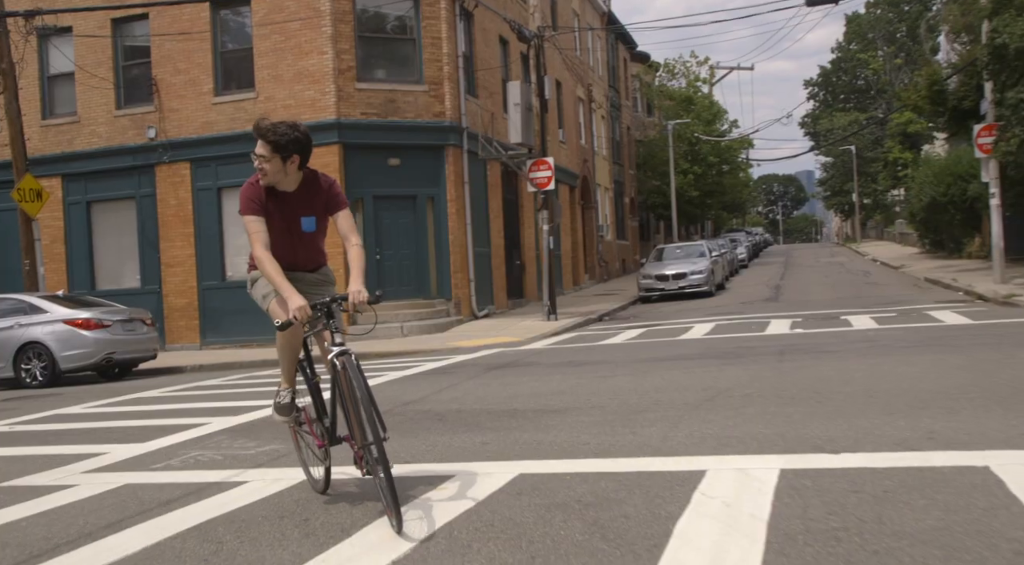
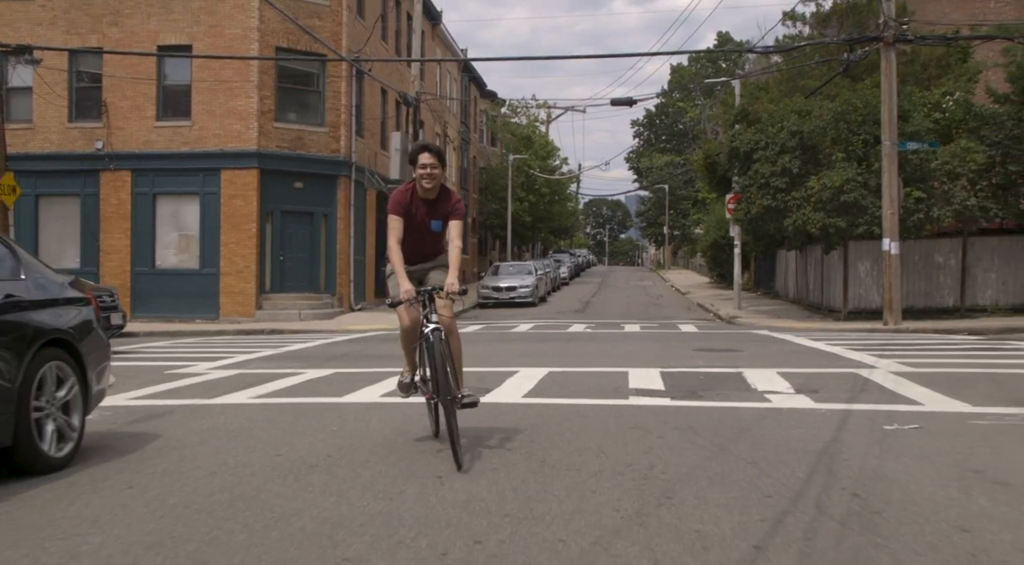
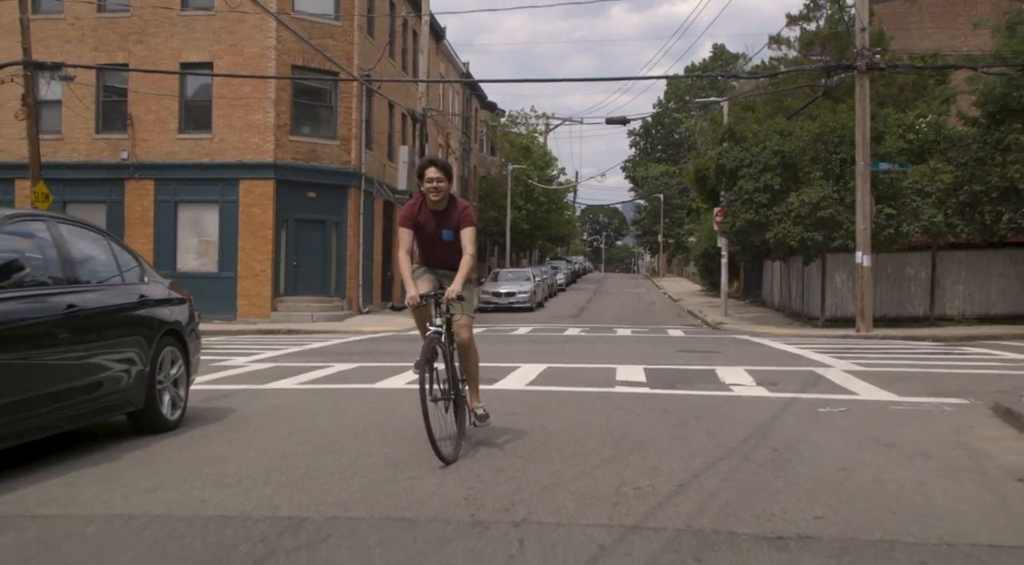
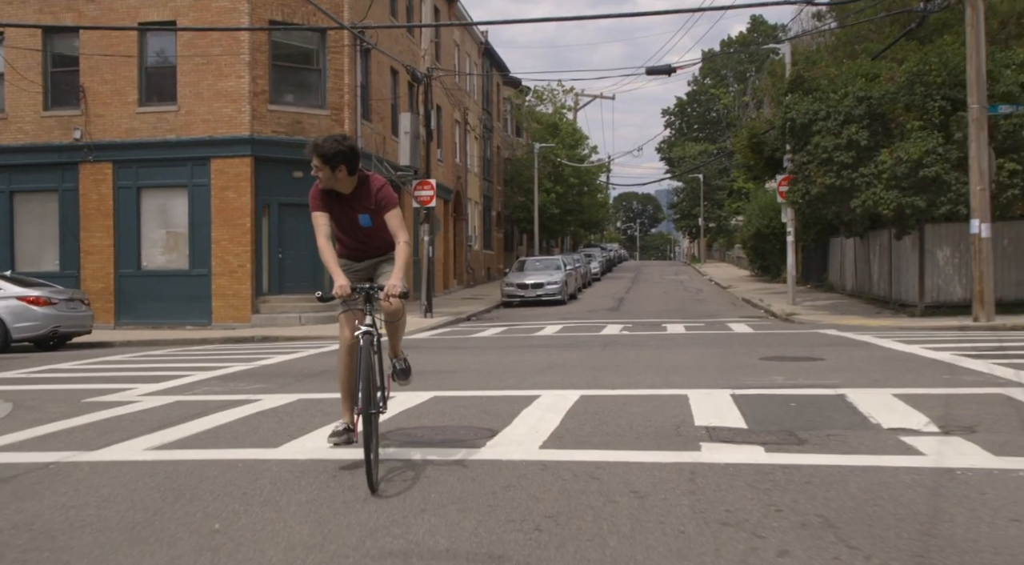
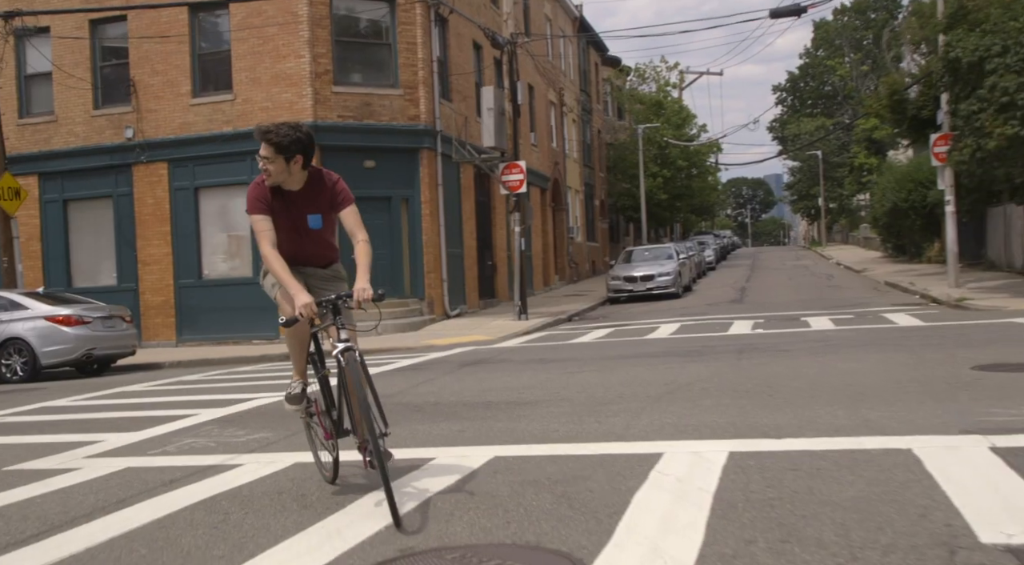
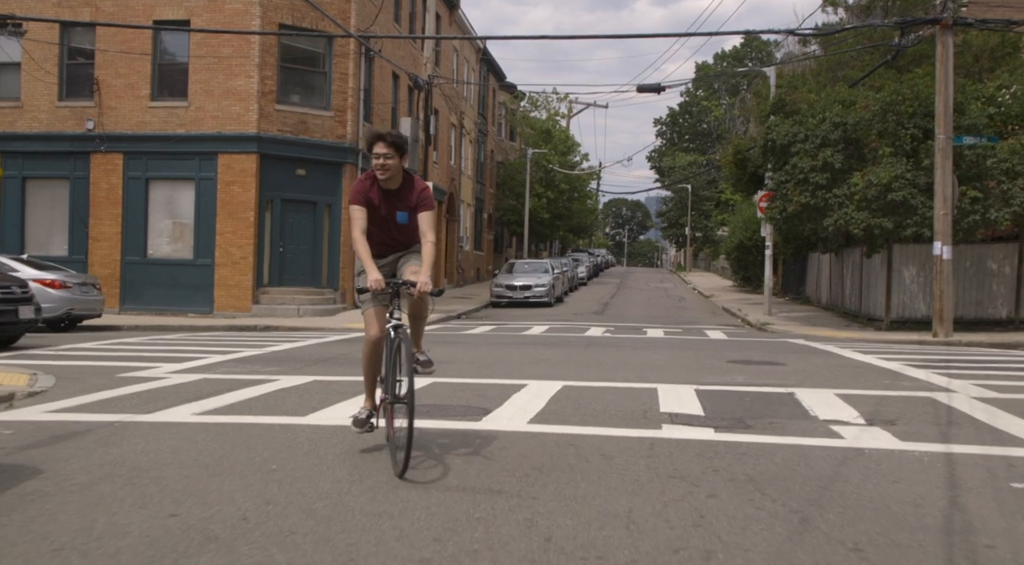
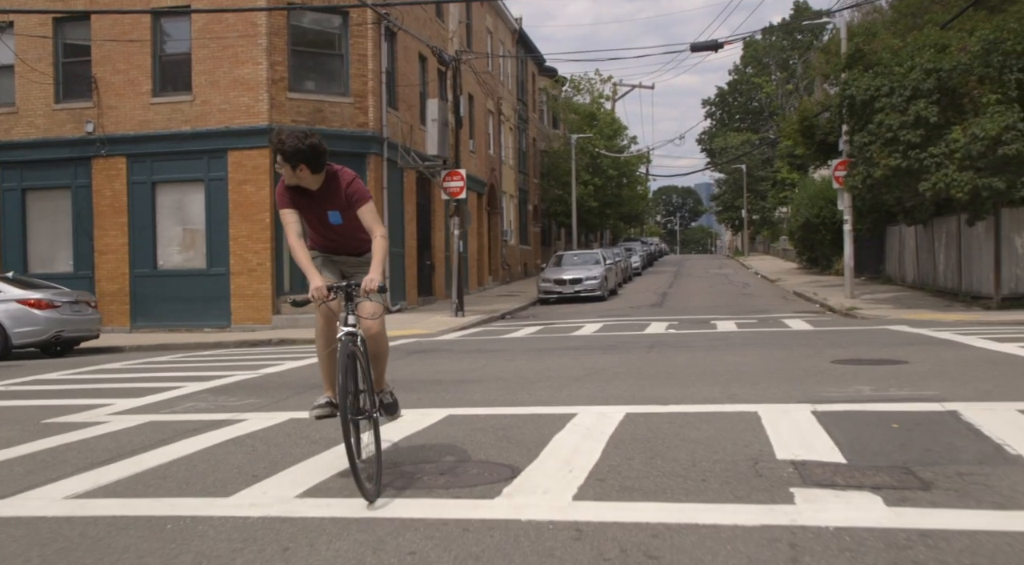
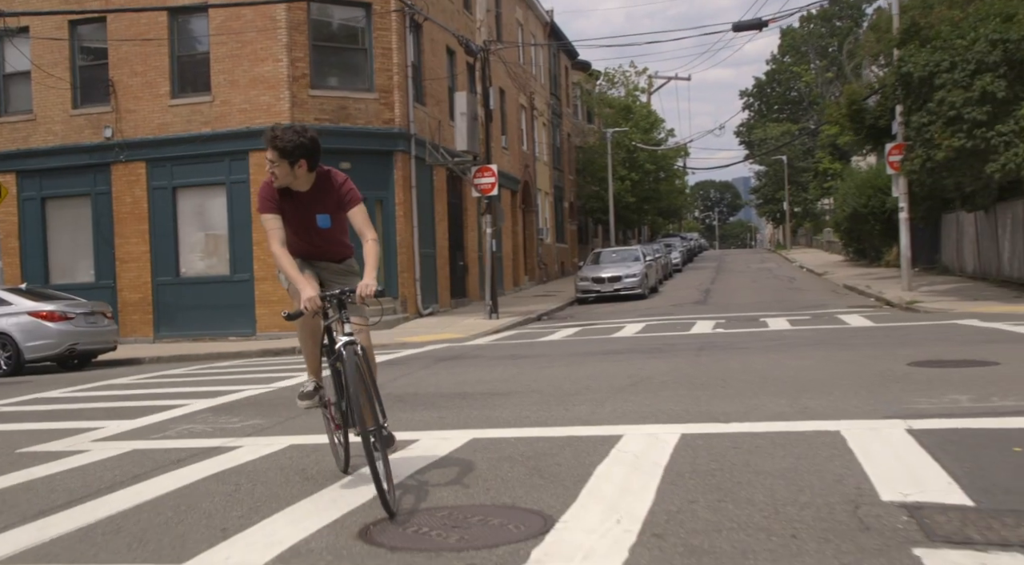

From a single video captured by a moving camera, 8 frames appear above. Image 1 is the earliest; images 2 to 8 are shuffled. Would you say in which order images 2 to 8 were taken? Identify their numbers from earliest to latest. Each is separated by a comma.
5, 8, 7, 4, 6, 2, 3
